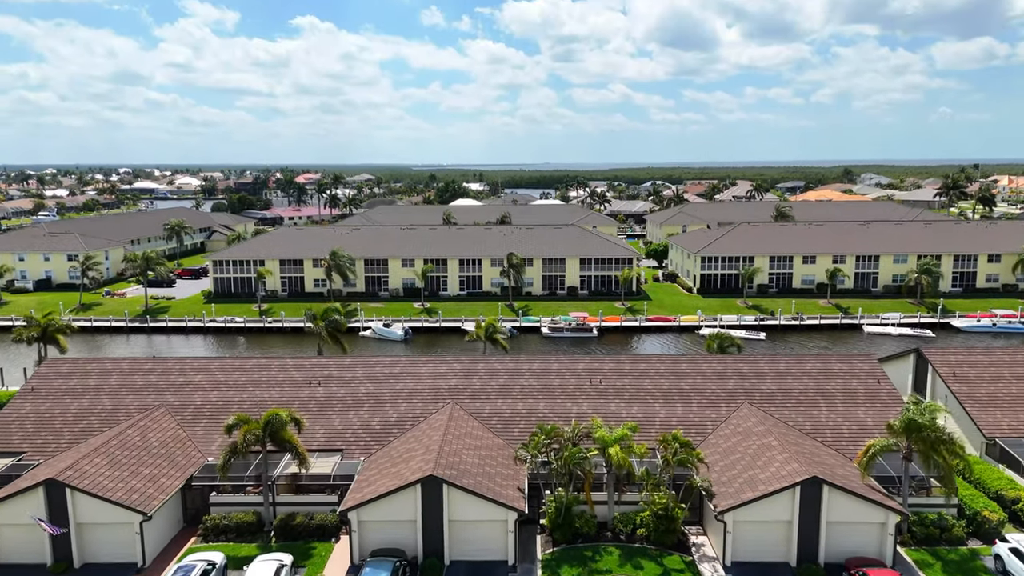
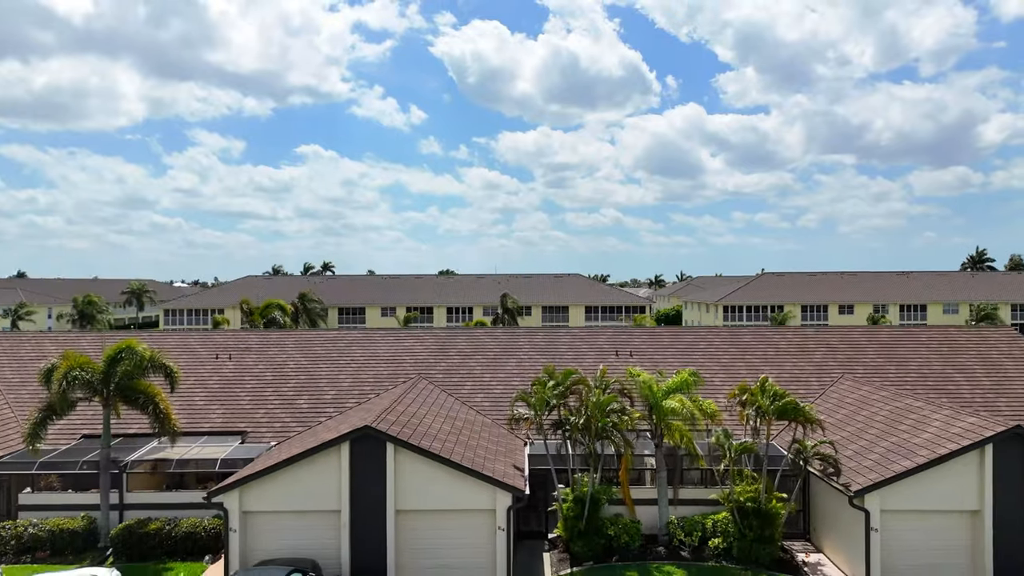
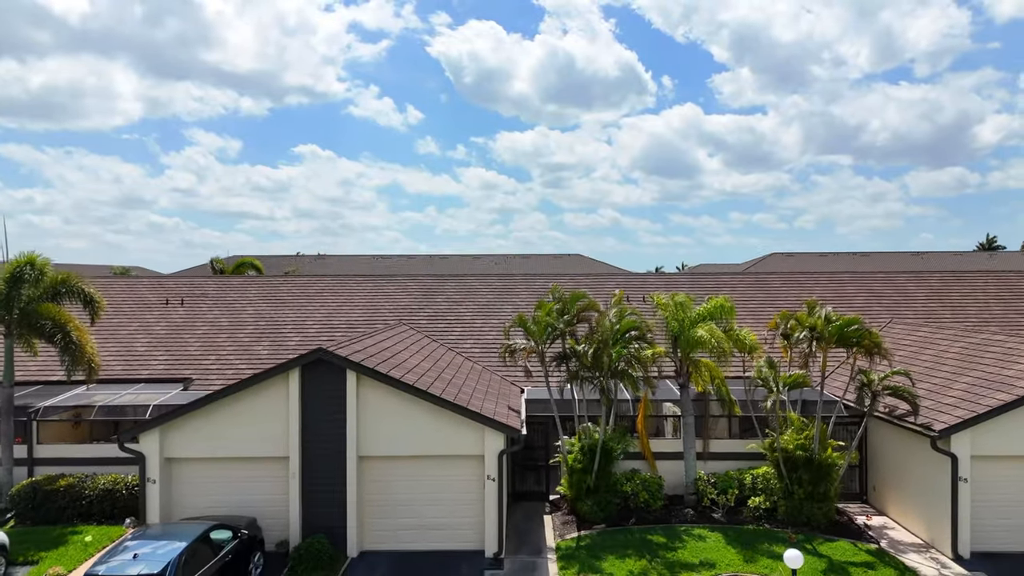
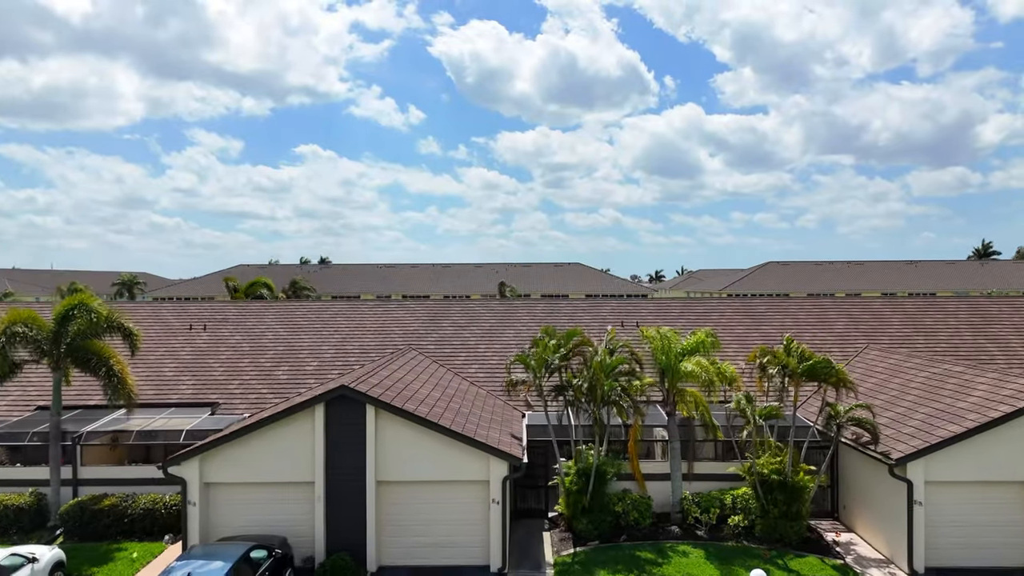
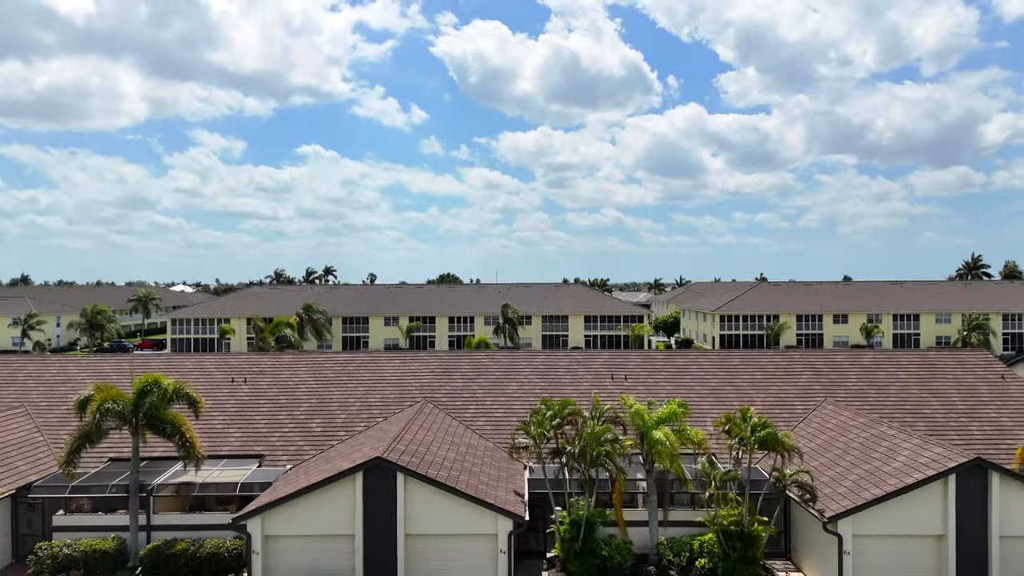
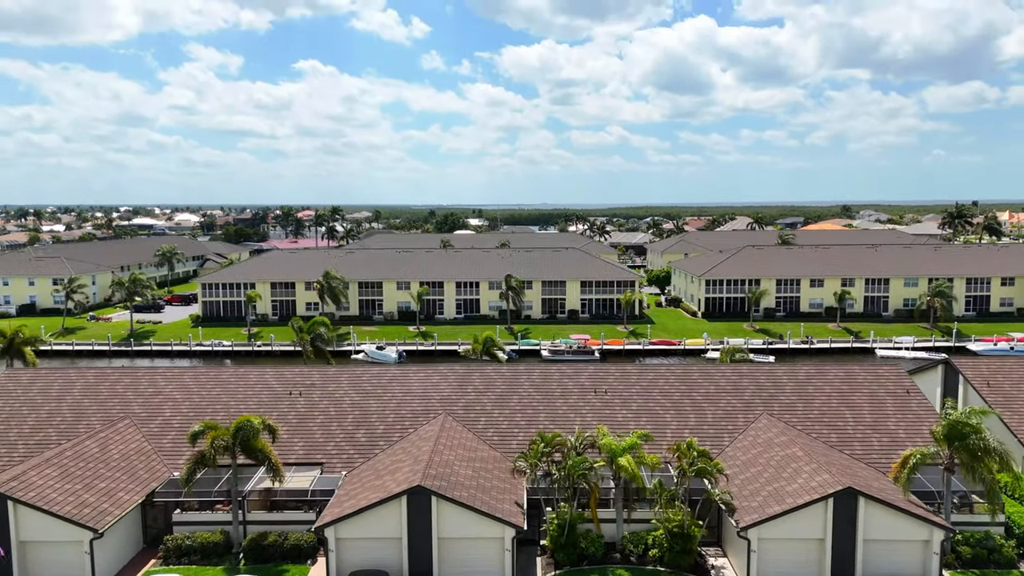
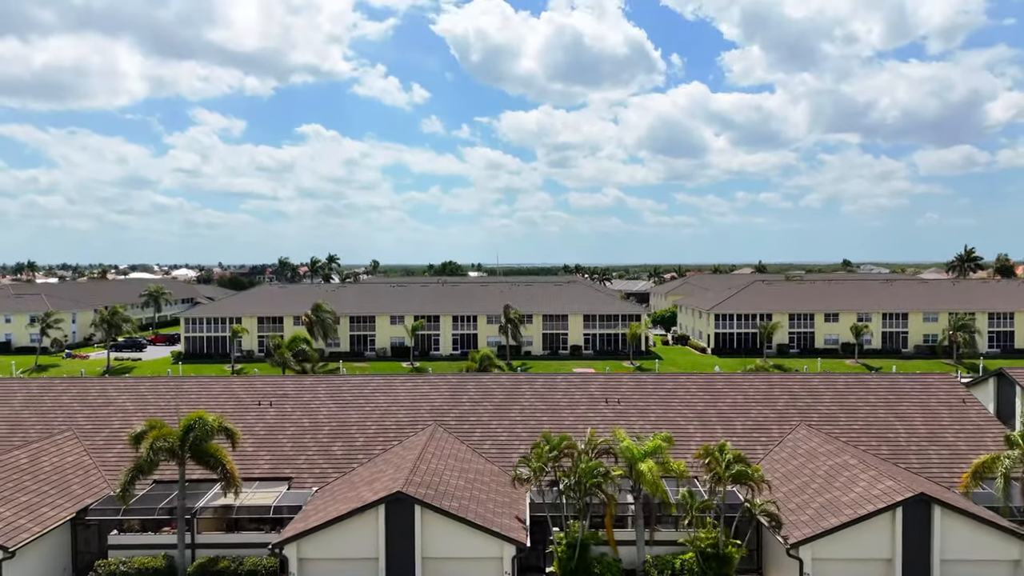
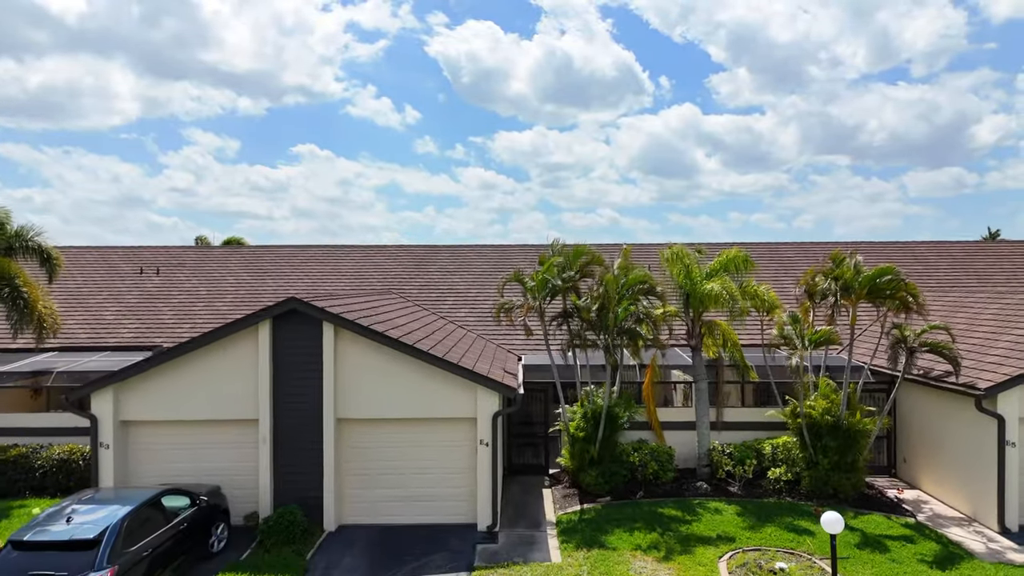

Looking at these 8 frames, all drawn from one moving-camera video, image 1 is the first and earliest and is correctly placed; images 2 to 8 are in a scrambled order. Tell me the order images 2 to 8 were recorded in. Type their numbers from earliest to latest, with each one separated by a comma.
6, 7, 5, 2, 4, 3, 8
